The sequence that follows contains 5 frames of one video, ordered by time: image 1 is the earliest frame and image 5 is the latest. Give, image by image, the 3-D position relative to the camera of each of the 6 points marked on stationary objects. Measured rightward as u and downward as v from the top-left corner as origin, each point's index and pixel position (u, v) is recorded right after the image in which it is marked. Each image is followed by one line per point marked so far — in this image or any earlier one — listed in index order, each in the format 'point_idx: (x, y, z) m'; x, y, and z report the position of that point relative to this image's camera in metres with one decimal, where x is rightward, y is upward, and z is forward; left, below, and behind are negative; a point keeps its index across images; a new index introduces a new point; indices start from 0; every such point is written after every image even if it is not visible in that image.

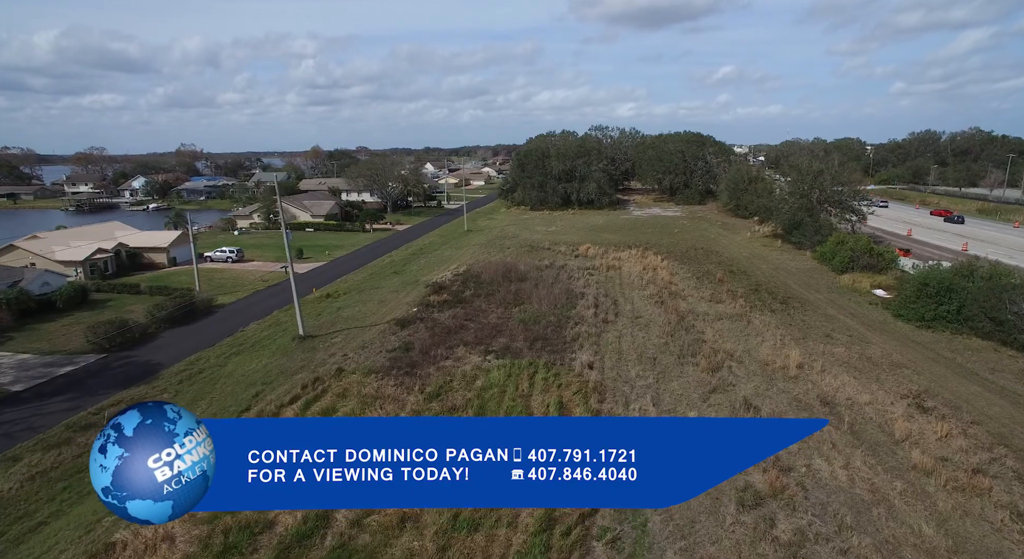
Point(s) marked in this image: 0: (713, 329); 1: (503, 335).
0: (+7.0, -1.7, +19.9) m
1: (-0.3, -1.9, +19.5) m
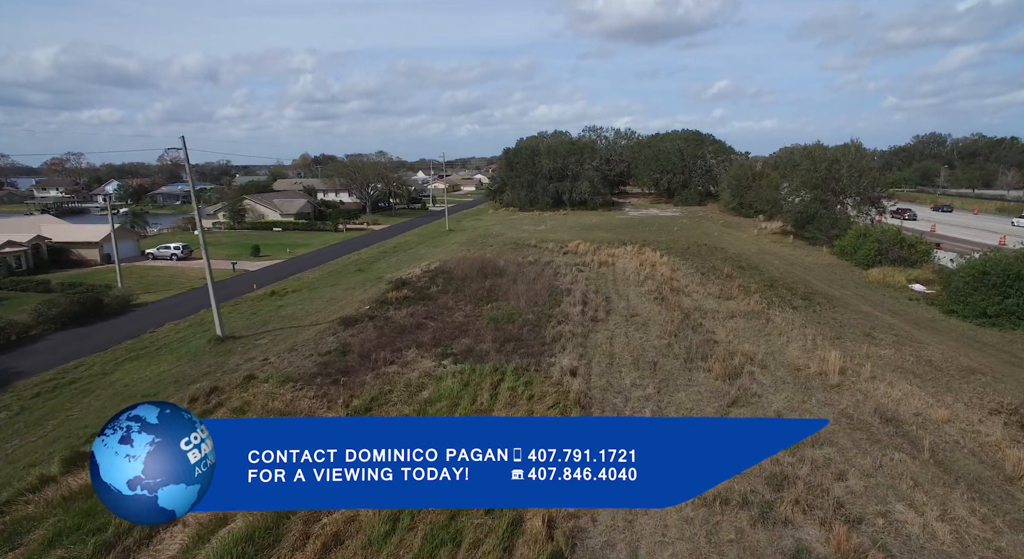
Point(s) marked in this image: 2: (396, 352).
0: (+6.1, -1.4, +16.3) m
1: (-1.3, -1.6, +15.9) m
2: (-2.9, -1.8, +14.5) m
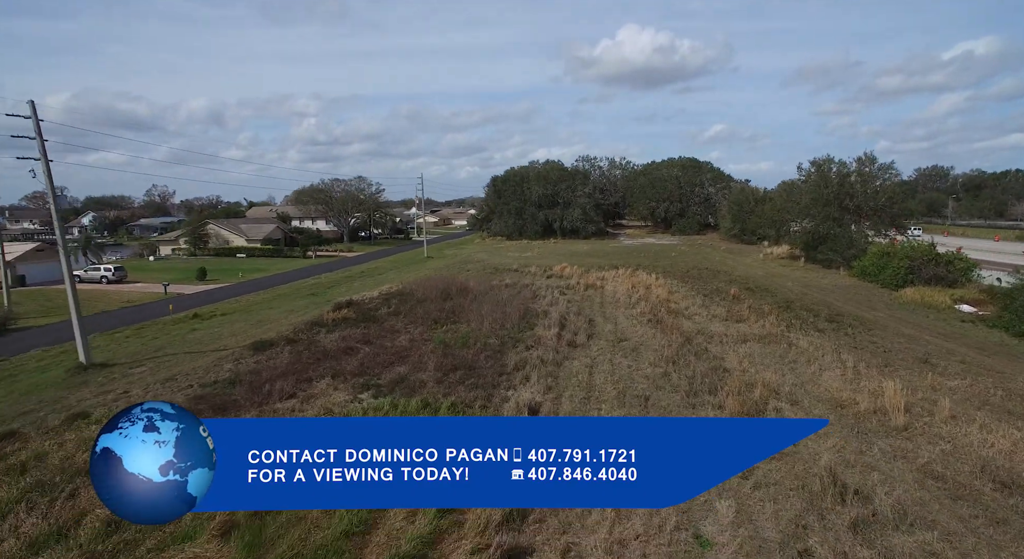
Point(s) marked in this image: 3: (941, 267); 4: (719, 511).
0: (+5.0, -1.7, +12.8) m
1: (-2.3, -1.8, +12.4) m
2: (-4.0, -2.0, +11.0) m
3: (+15.0, +0.4, +20.0) m
4: (+2.3, -2.6, +6.3) m
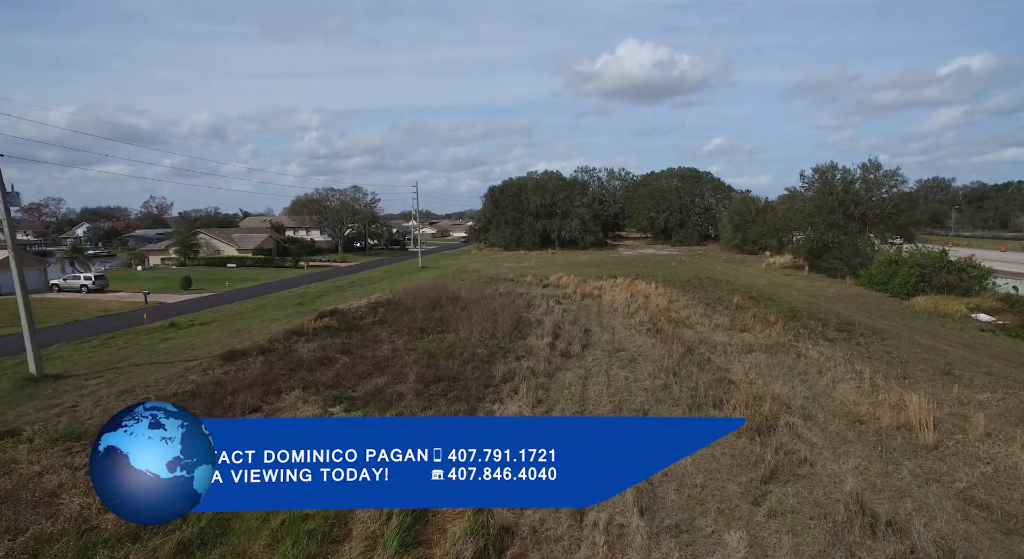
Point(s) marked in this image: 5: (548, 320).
0: (+4.8, -1.8, +11.9) m
1: (-2.5, -1.9, +11.5) m
2: (-4.2, -2.0, +10.1) m
3: (+14.8, +0.1, +19.1) m
4: (+2.1, -2.5, +5.4) m
5: (+1.1, -1.2, +17.0) m
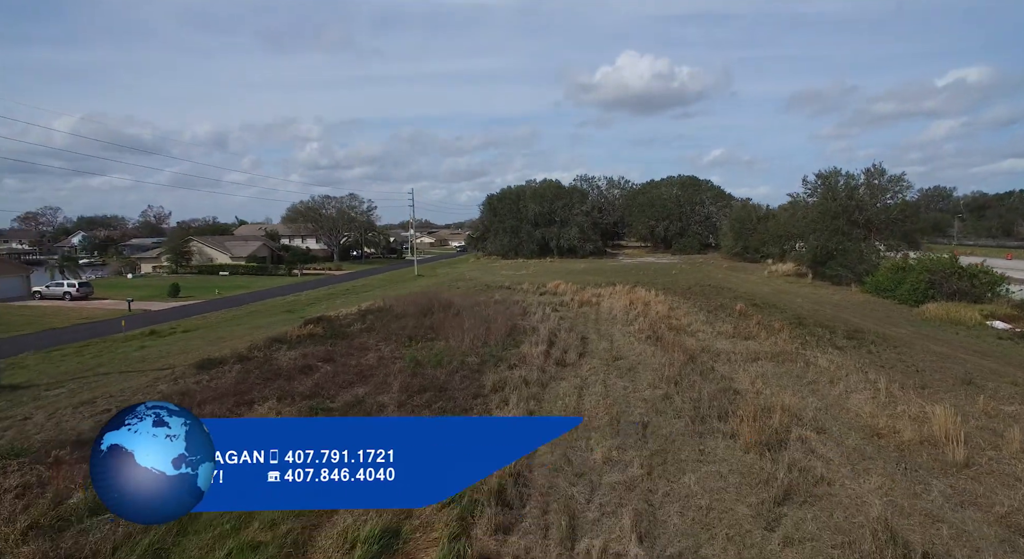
0: (+4.6, -1.8, +11.2) m
1: (-2.7, -2.0, +10.8) m
2: (-4.4, -2.1, +9.3) m
3: (+14.6, -0.1, +18.4) m
4: (+1.9, -2.5, +4.7) m
5: (+0.9, -1.4, +16.4) m
